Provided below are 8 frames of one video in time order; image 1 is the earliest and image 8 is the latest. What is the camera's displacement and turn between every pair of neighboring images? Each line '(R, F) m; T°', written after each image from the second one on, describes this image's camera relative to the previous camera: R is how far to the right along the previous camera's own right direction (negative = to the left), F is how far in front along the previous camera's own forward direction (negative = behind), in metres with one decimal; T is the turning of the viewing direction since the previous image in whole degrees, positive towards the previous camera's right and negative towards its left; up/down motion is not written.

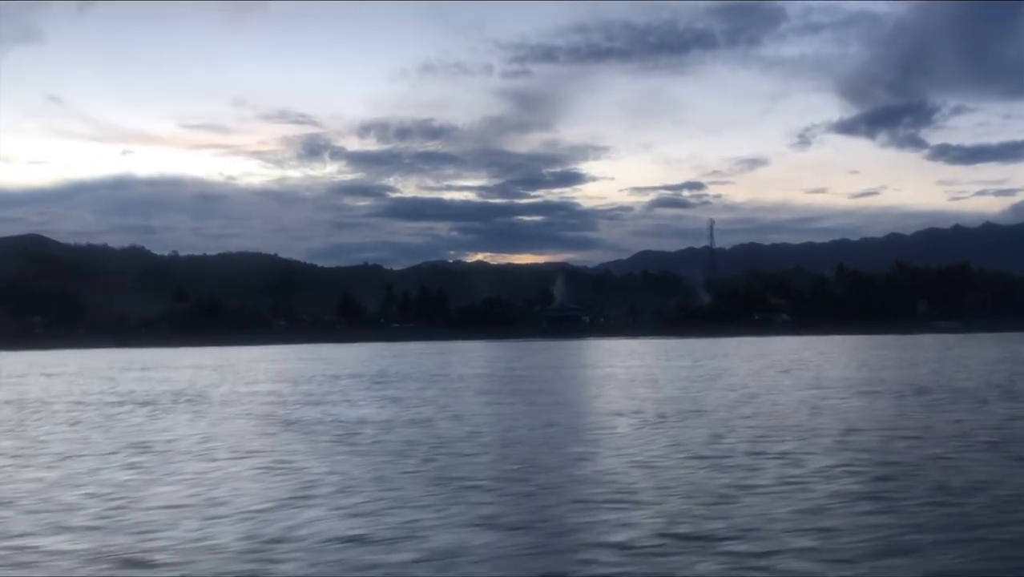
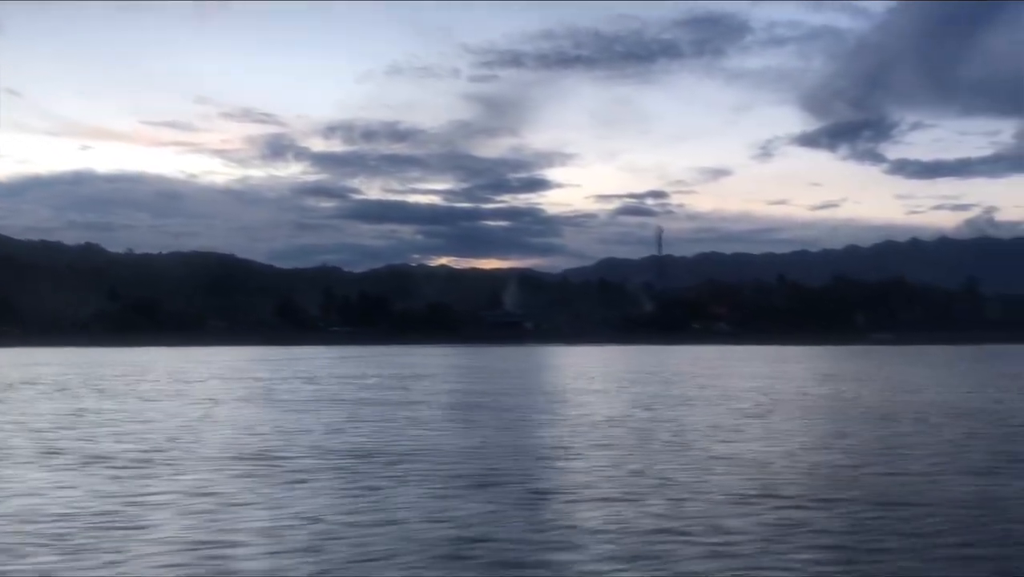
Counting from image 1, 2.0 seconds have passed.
(+2.0, +0.4) m; +2°
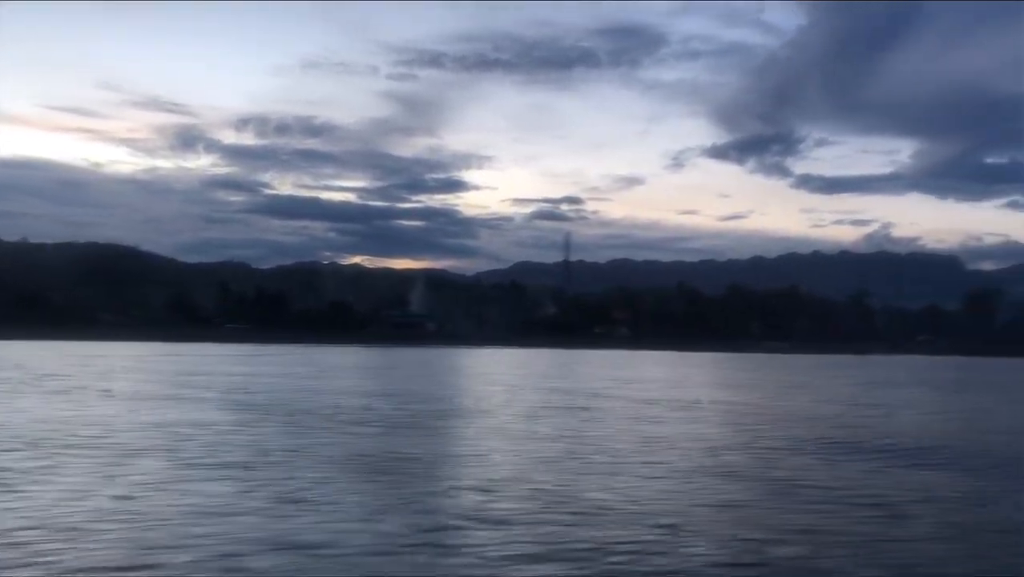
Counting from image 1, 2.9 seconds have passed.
(+1.0, +0.4) m; +5°
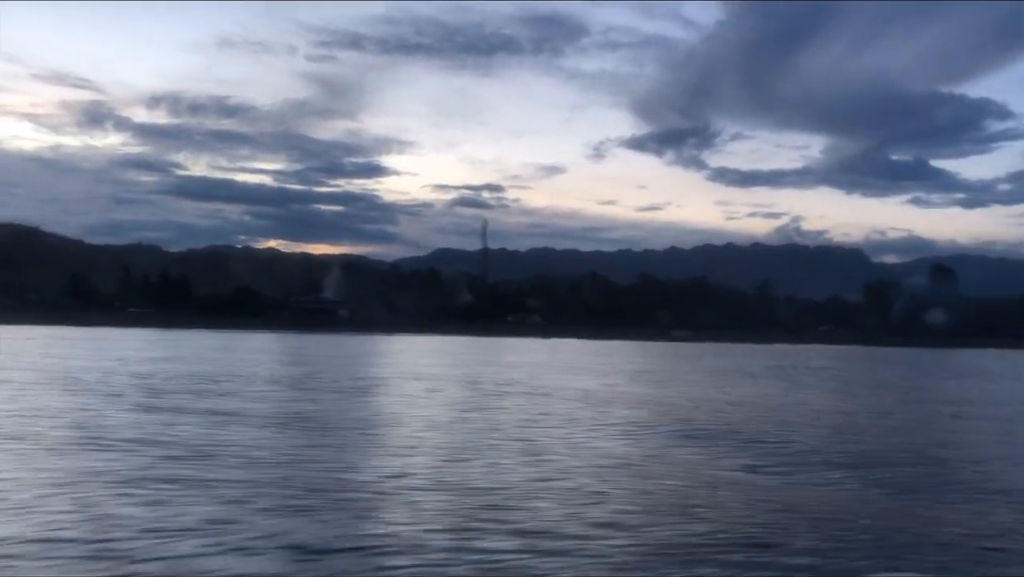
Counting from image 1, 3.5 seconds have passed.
(+0.4, 0.0) m; +5°
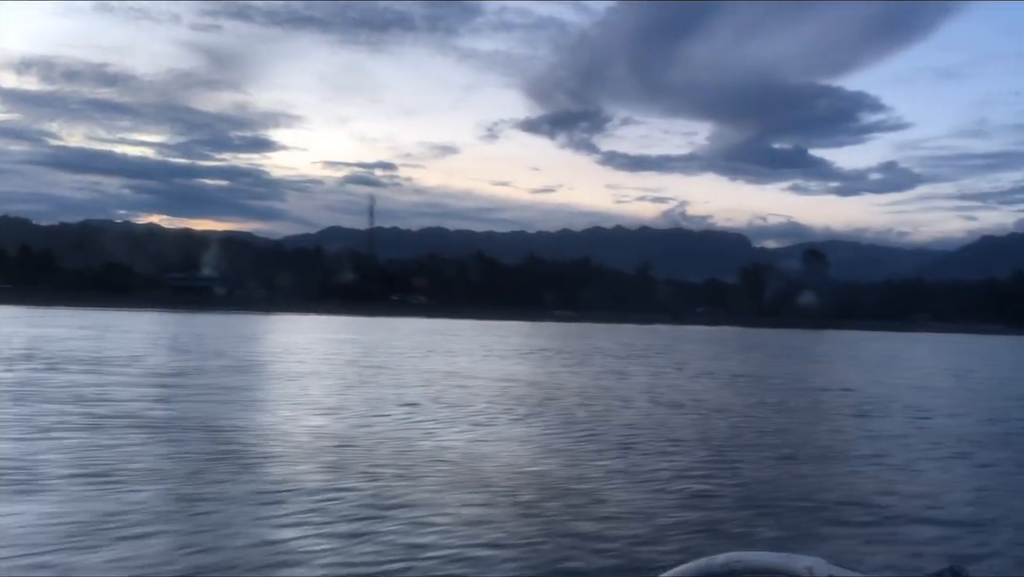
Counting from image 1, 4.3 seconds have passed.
(+0.6, +0.2) m; +6°
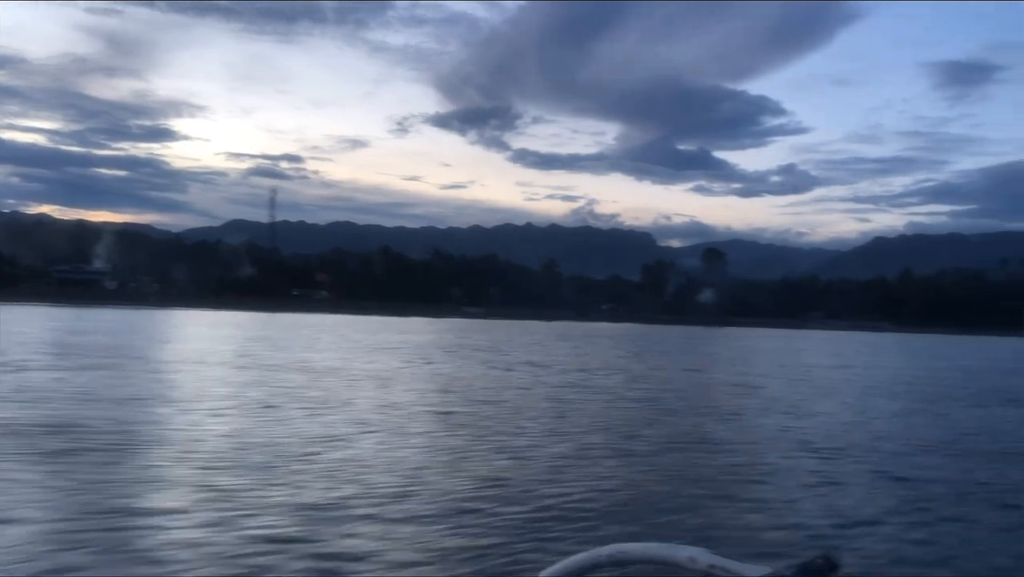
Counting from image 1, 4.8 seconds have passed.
(+0.4, 0.0) m; +5°
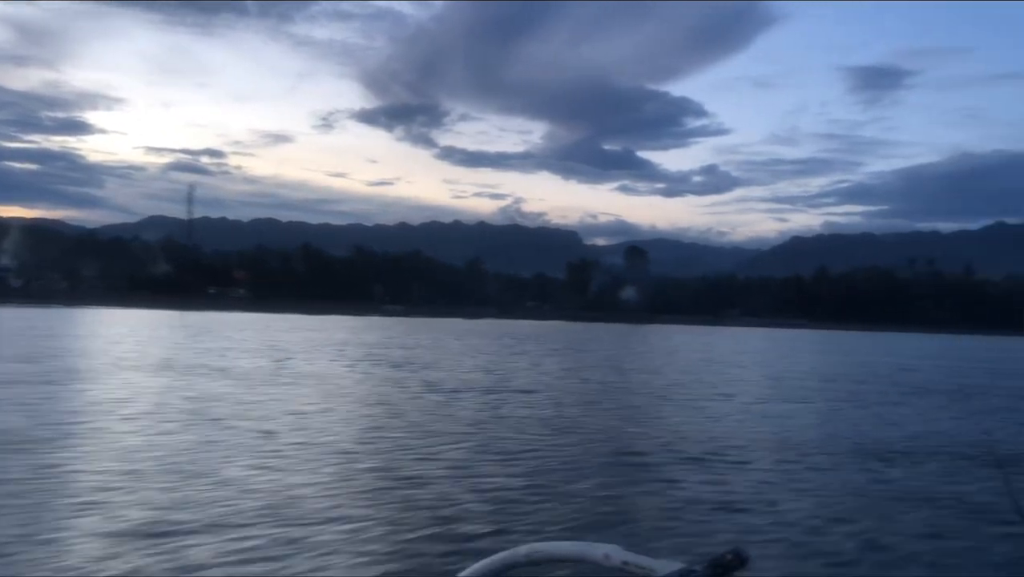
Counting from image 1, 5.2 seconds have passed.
(+0.3, +0.1) m; +4°
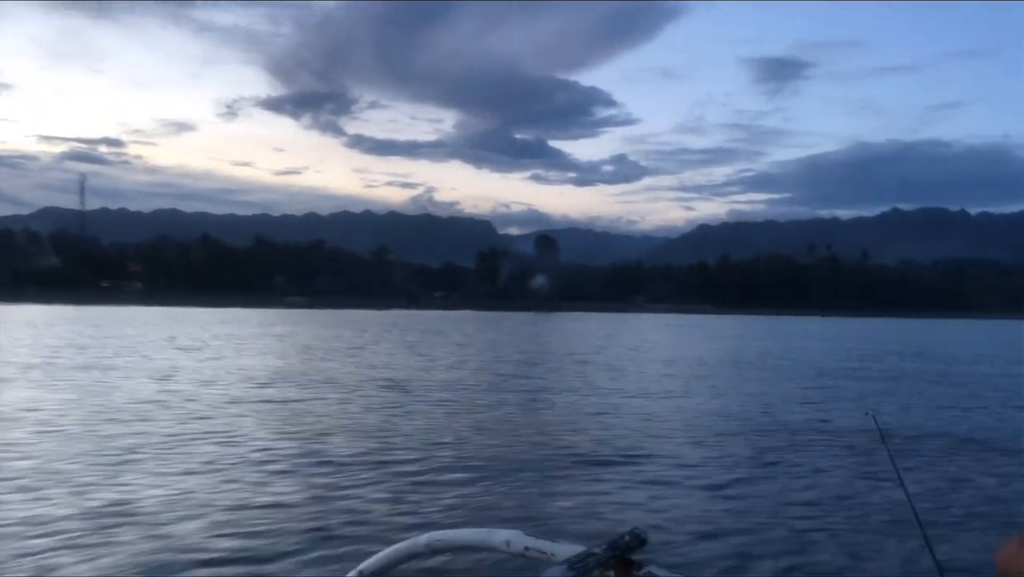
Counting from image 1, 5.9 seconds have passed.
(+0.3, +0.2) m; +5°
